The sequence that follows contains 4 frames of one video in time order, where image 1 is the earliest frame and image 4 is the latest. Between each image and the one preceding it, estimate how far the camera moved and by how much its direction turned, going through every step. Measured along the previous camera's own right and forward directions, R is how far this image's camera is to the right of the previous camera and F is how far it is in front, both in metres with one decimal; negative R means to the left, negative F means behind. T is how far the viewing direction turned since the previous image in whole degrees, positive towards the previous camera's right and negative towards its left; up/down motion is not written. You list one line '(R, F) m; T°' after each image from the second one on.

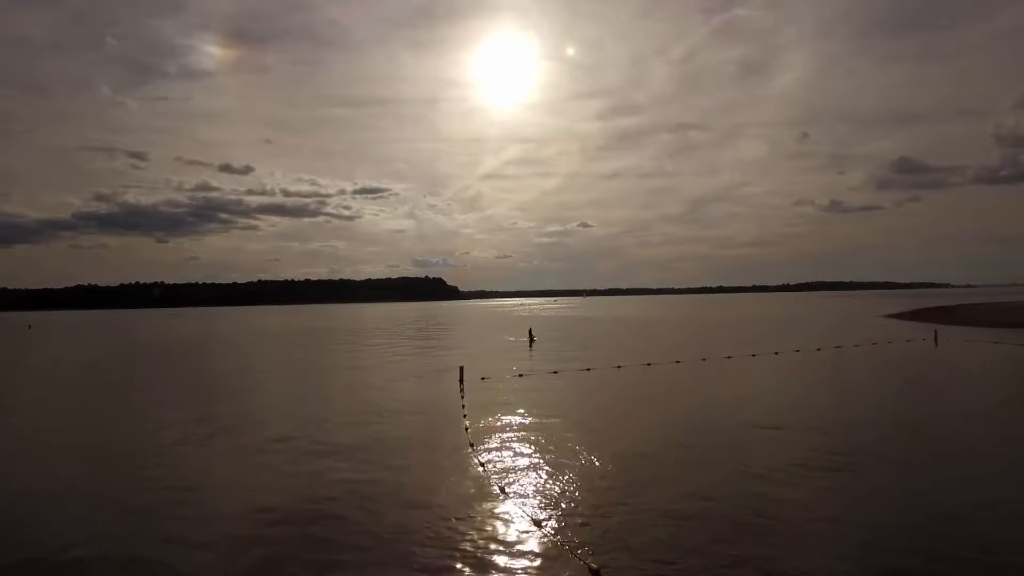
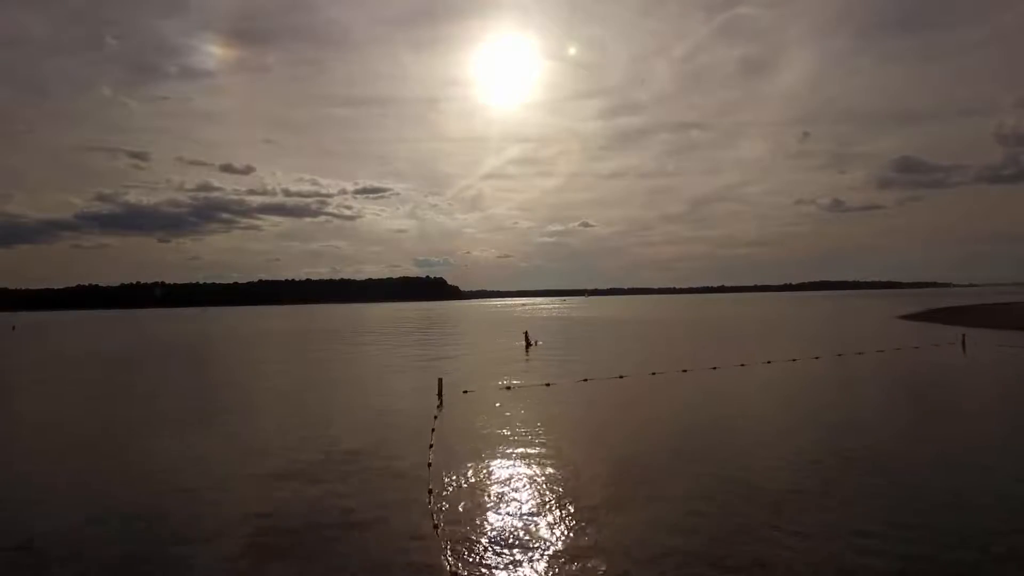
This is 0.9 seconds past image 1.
(0.0, +1.0) m; 0°
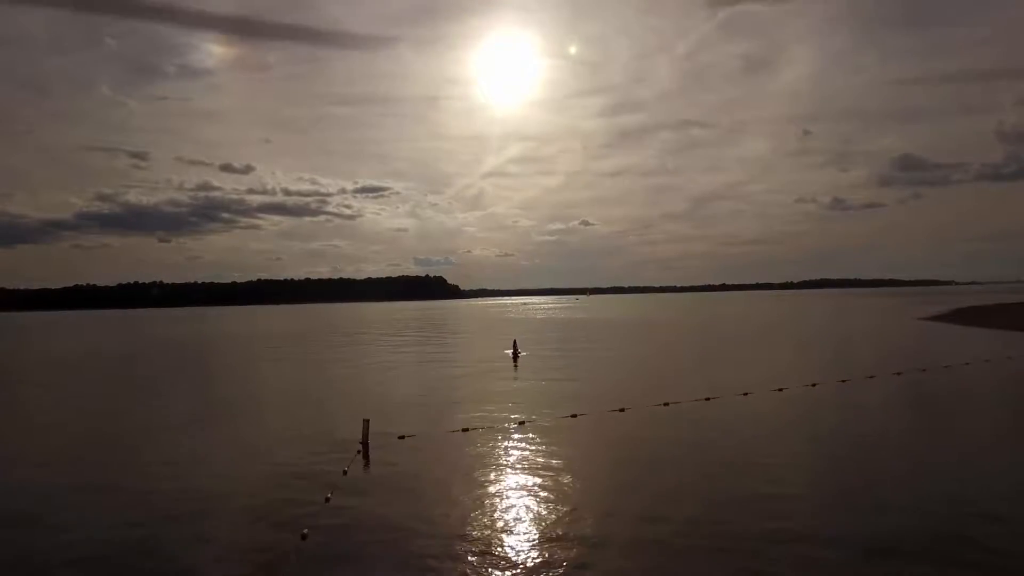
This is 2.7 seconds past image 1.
(-1.1, -2.0) m; 0°
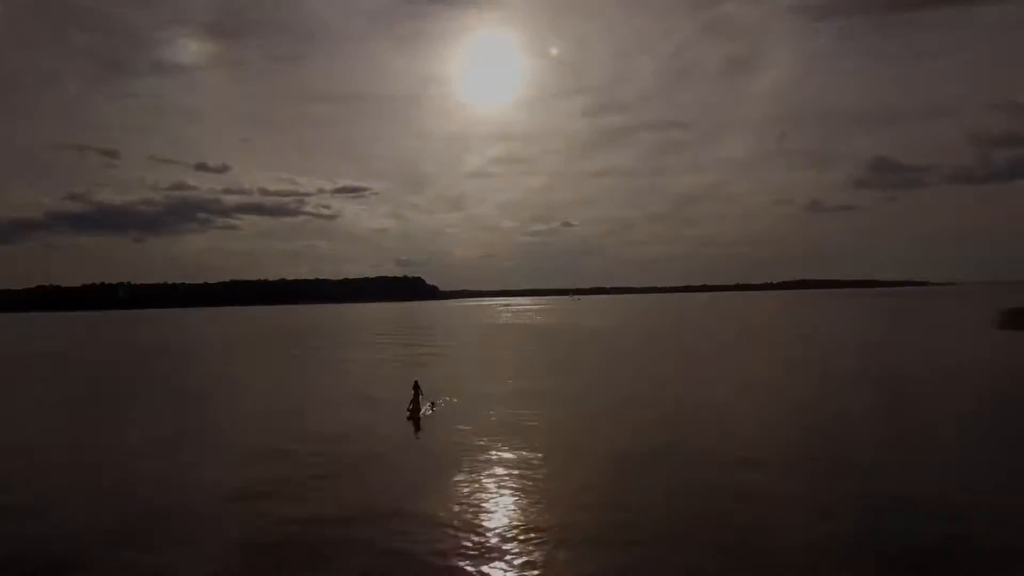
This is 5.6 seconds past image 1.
(+0.2, +0.3) m; +2°
